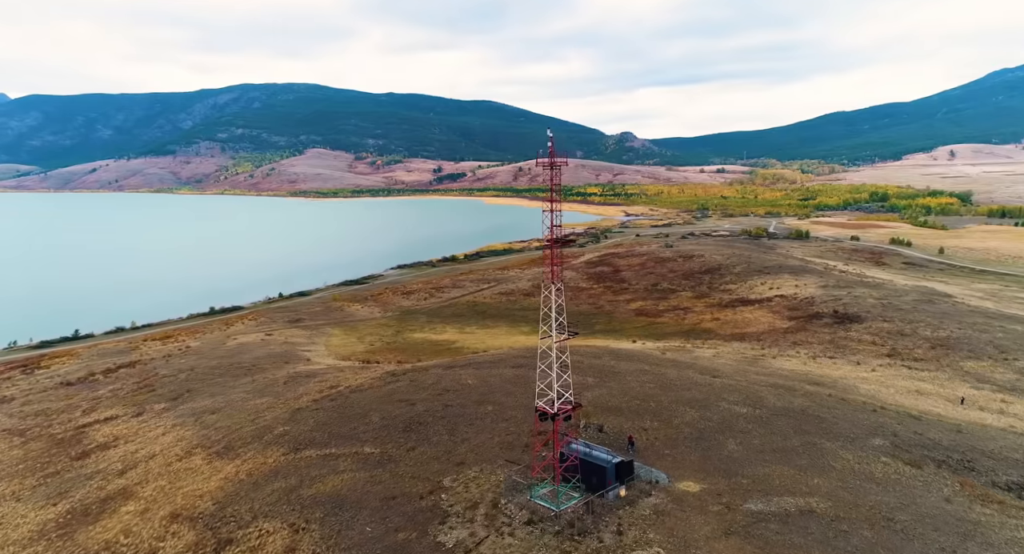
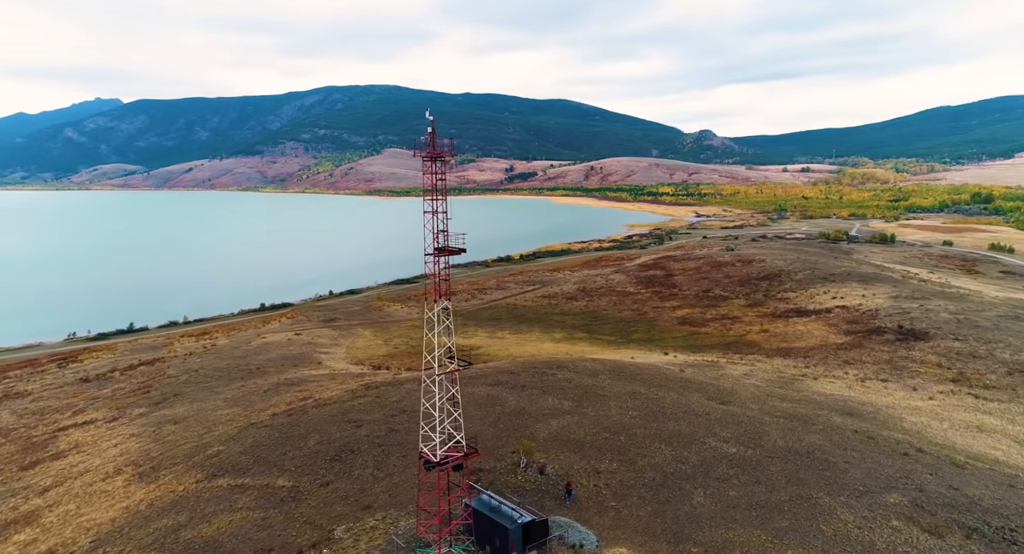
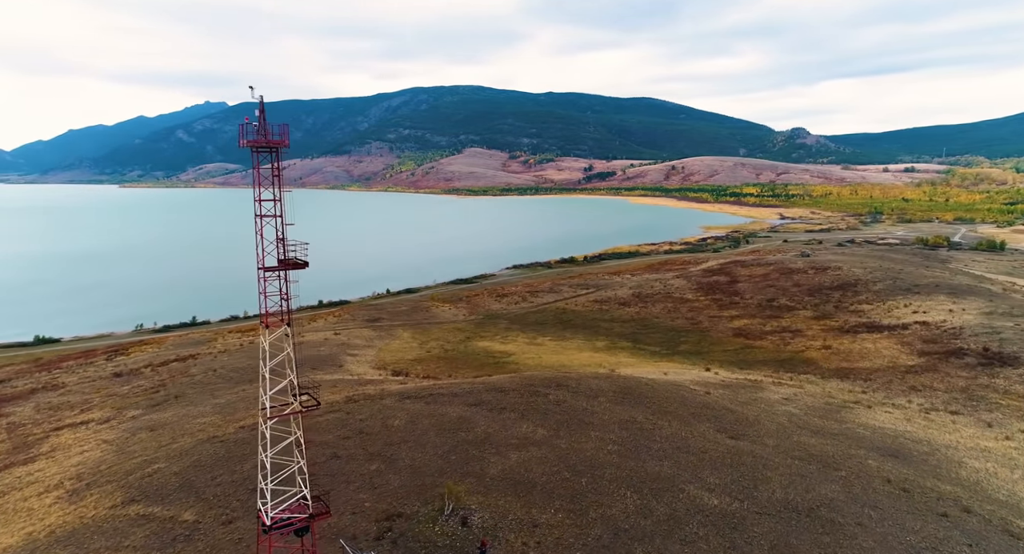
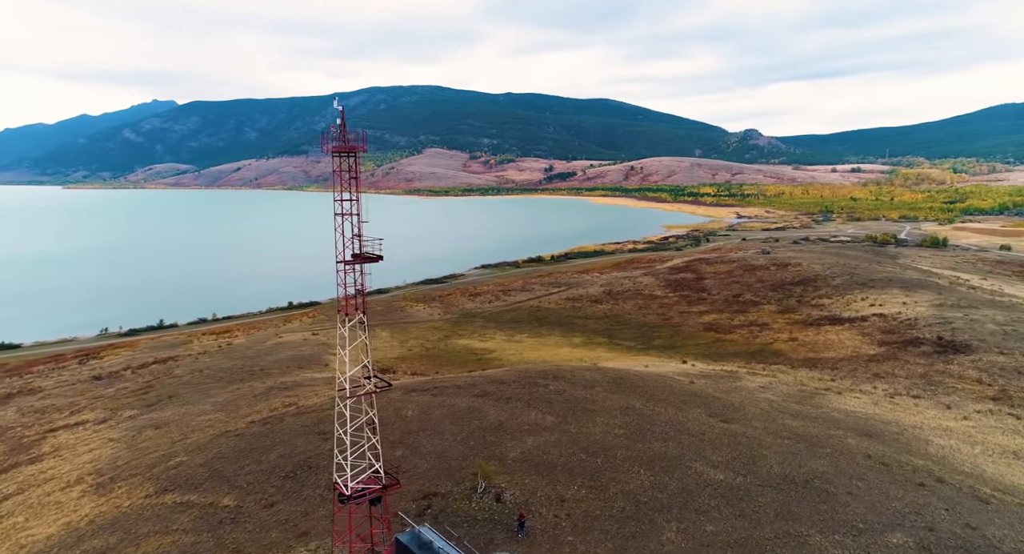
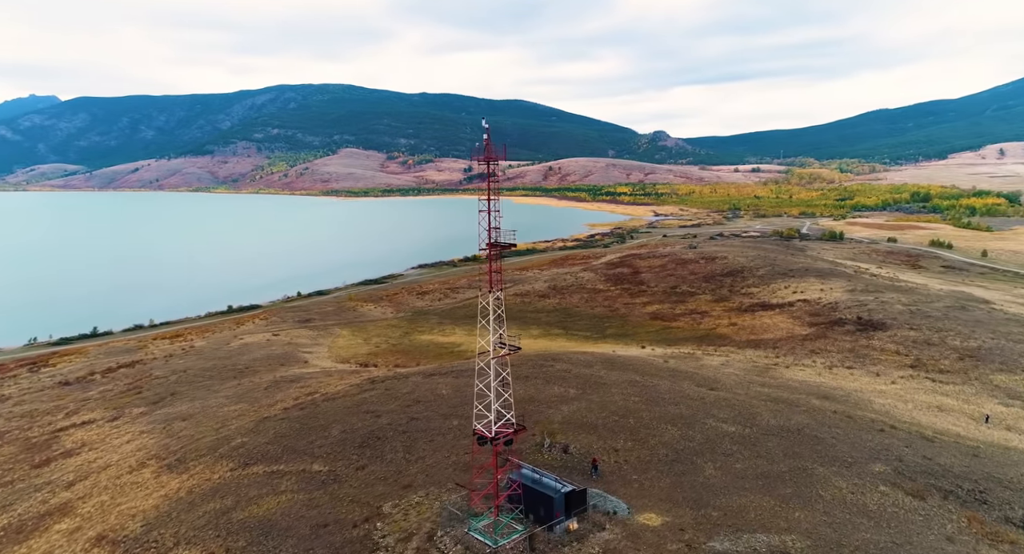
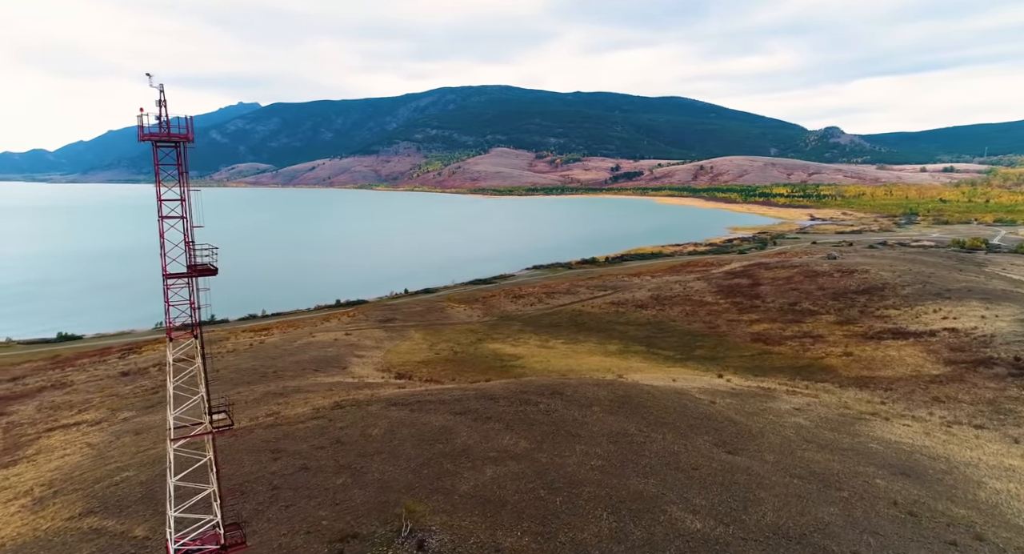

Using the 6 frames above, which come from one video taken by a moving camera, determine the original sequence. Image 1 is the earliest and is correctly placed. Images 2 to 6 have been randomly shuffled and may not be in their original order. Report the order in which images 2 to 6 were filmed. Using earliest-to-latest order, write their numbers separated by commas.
5, 2, 4, 3, 6
